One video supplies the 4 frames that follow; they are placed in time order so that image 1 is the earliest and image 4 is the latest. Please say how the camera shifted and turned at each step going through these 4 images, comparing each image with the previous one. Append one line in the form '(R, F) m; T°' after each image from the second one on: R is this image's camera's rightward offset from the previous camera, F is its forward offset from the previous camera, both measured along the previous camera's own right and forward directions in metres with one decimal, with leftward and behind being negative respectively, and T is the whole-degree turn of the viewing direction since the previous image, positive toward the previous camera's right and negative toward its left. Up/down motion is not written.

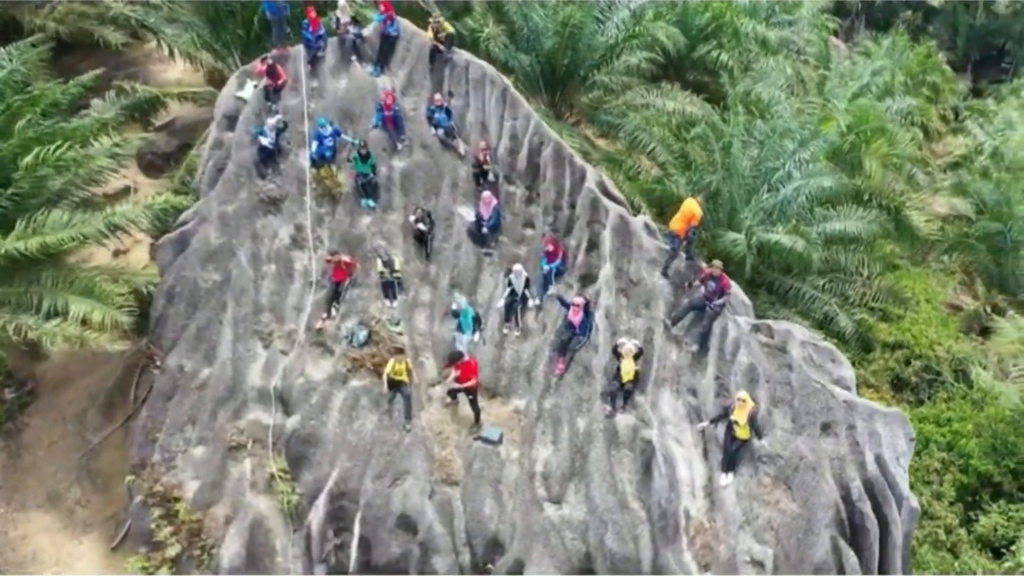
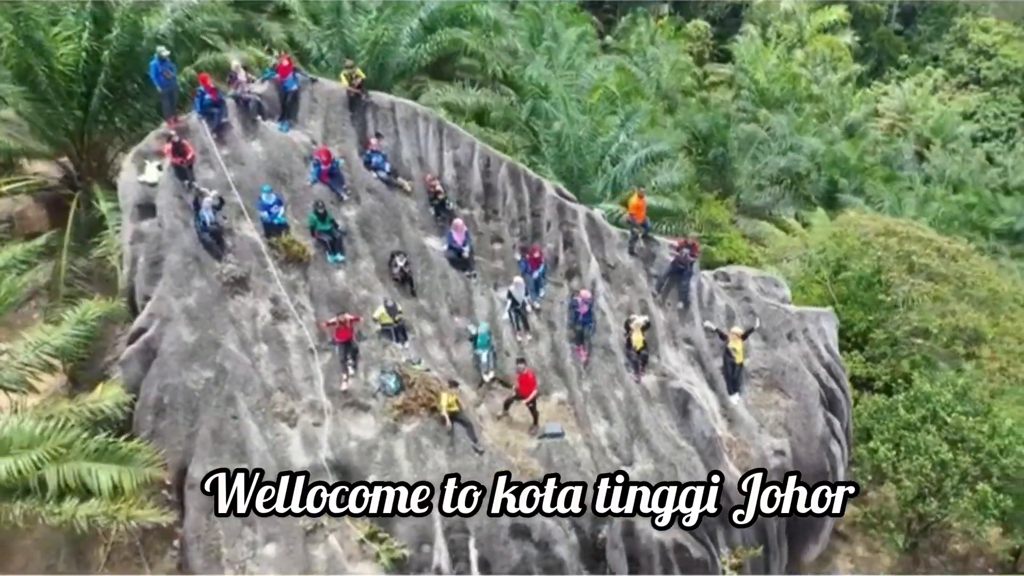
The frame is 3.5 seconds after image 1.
(-4.9, -0.1) m; +23°
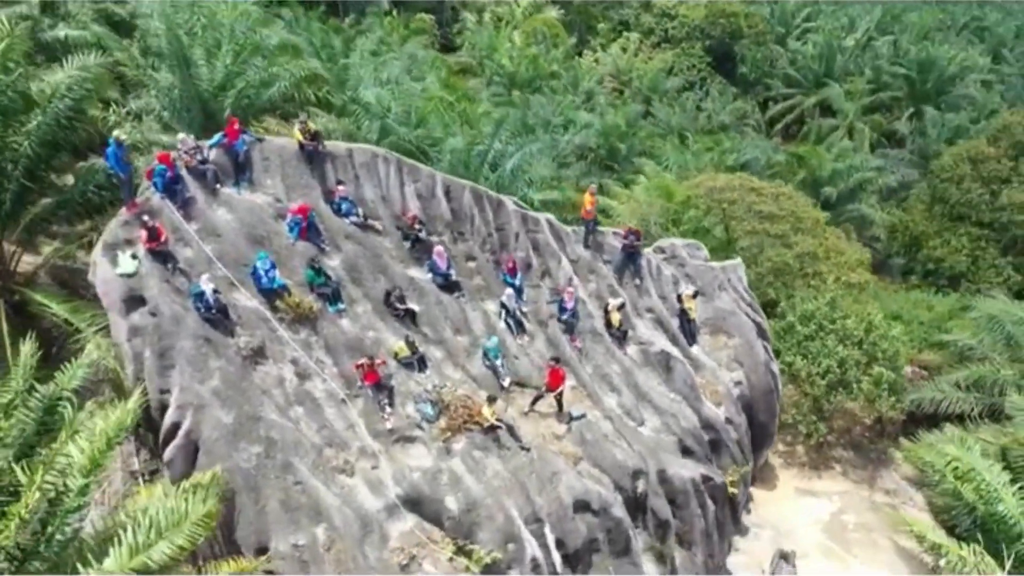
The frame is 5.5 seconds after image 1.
(-4.1, -0.5) m; +19°
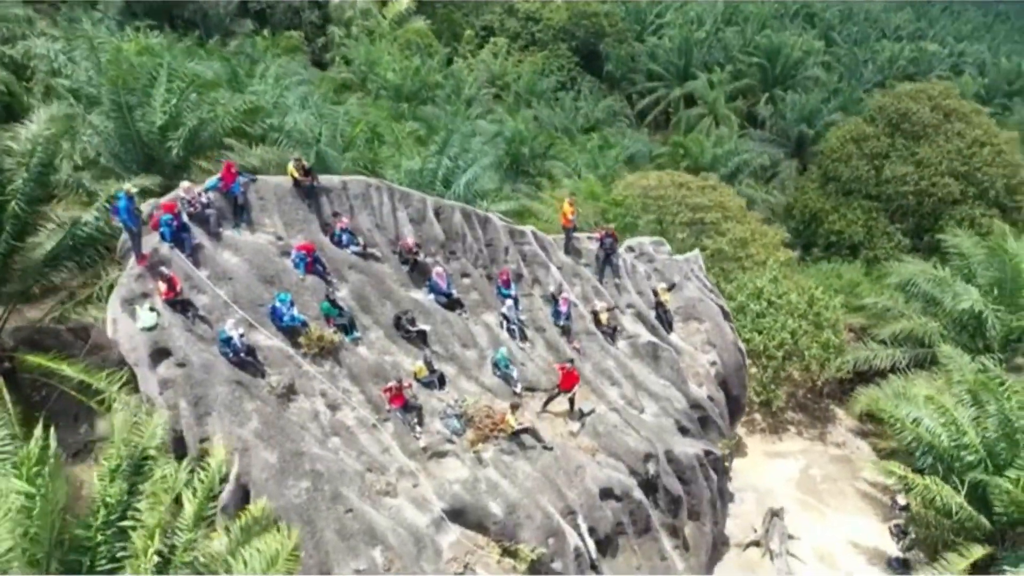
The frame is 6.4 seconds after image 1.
(-2.2, -0.6) m; +9°
